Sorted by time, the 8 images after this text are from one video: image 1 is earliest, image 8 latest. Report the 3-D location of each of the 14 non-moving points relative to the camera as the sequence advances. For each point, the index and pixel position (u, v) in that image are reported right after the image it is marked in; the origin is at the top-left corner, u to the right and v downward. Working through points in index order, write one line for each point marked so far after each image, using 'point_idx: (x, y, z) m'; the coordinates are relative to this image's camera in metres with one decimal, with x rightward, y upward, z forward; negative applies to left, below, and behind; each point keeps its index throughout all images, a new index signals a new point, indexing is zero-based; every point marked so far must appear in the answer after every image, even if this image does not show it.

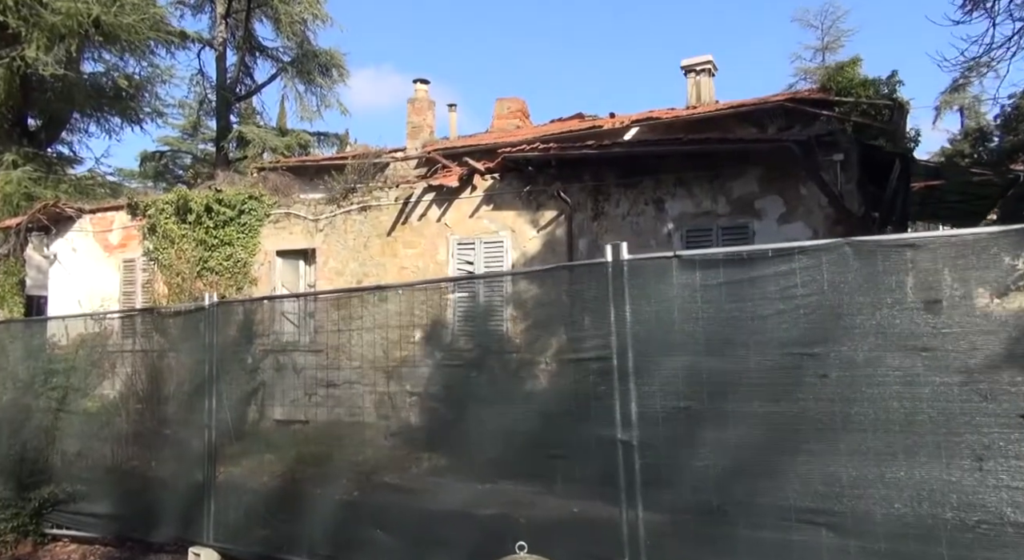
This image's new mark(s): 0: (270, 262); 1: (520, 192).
0: (-3.5, +0.3, +12.2) m
1: (+0.1, +1.1, +10.1) m
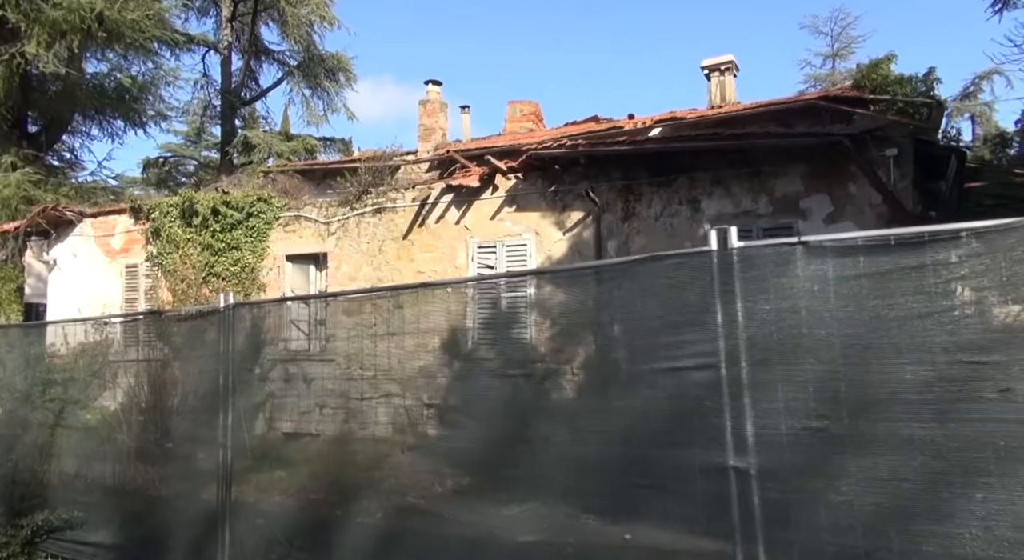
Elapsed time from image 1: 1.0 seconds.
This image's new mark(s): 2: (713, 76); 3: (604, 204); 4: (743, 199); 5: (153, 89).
0: (-3.2, +0.2, +11.7) m
1: (+0.4, +1.0, +9.6) m
2: (+3.4, +3.4, +14.0) m
3: (+1.0, +0.8, +9.1) m
4: (+2.3, +0.8, +8.2) m
5: (-7.8, +4.1, +18.0) m
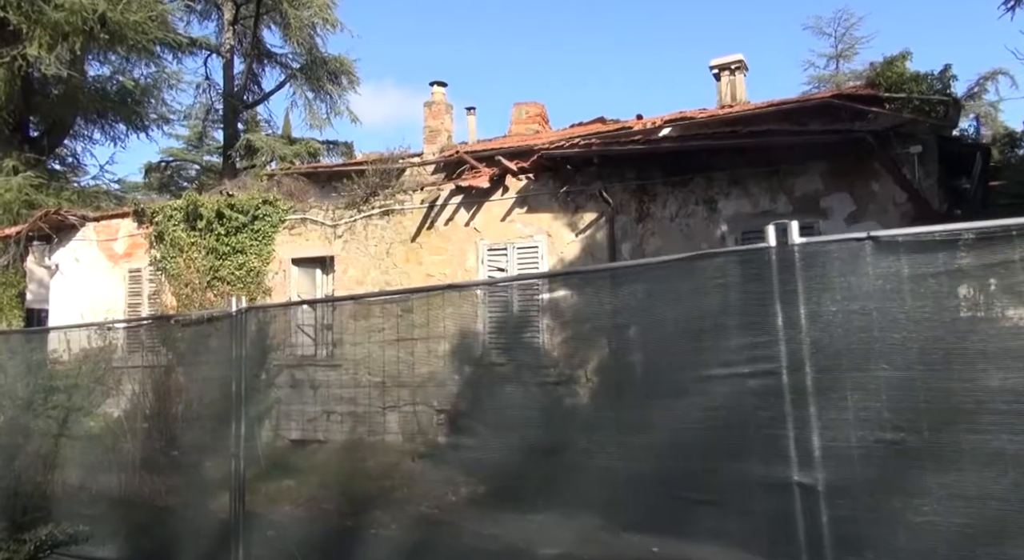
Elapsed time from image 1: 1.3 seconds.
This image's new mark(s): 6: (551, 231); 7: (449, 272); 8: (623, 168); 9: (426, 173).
0: (-3.1, +0.1, +11.5) m
1: (+0.5, +1.0, +9.4) m
2: (+3.5, +3.4, +13.9) m
3: (+1.1, +0.8, +9.0) m
4: (+2.4, +0.8, +8.1) m
5: (-7.6, +4.0, +17.9) m
6: (+0.4, +0.6, +9.5) m
7: (-0.8, +0.1, +10.2) m
8: (+1.2, +1.2, +8.9) m
9: (-1.1, +1.3, +10.7) m
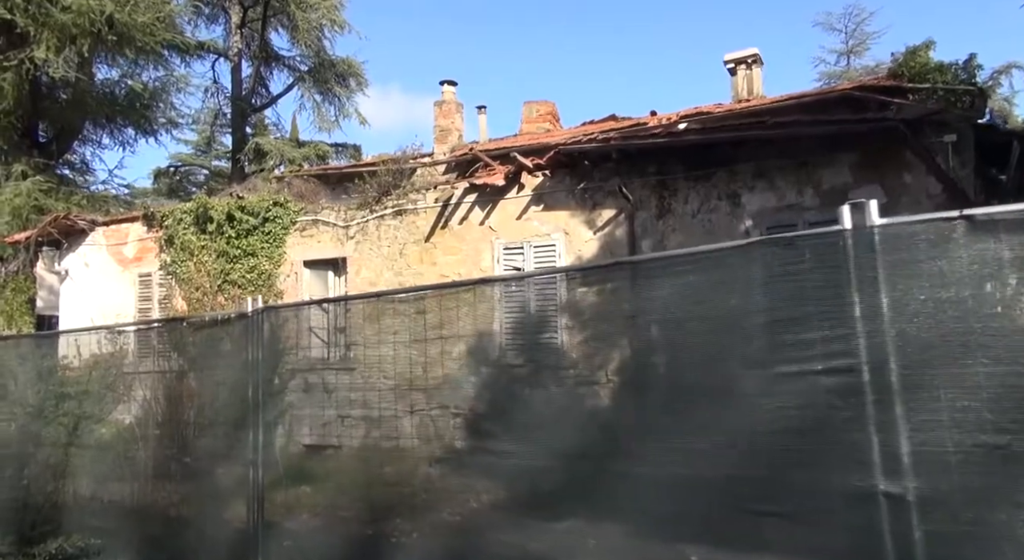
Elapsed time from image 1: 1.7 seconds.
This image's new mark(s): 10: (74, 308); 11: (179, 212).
0: (-2.9, +0.1, +11.3) m
1: (+0.7, +1.0, +9.2) m
2: (+3.7, +3.4, +13.6) m
3: (+1.3, +0.8, +8.7) m
4: (+2.6, +0.8, +7.8) m
5: (-7.4, +3.9, +17.7) m
6: (+0.6, +0.6, +9.3) m
7: (-0.6, +0.1, +10.0) m
8: (+1.4, +1.2, +8.7) m
9: (-0.9, +1.3, +10.5) m
10: (-6.9, -0.4, +13.2) m
11: (-4.8, +1.0, +12.0) m
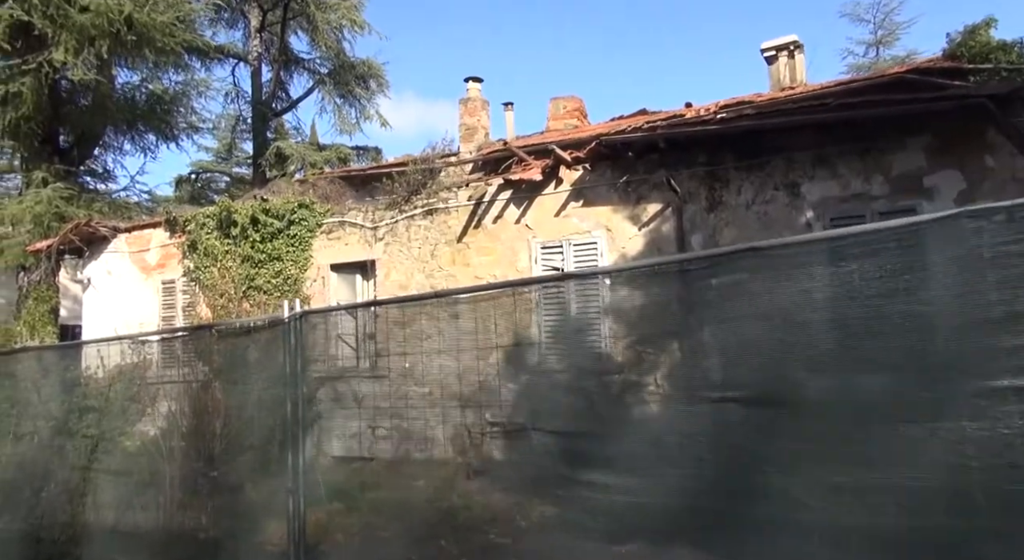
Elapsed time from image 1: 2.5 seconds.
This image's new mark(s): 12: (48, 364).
0: (-2.4, 0.0, +10.8) m
1: (+1.1, +1.0, +8.7) m
2: (+4.2, +3.5, +13.0) m
3: (+1.7, +0.9, +8.2) m
4: (+2.9, +0.9, +7.2) m
5: (-6.8, +3.7, +17.4) m
6: (+1.0, +0.6, +8.7) m
7: (-0.1, +0.1, +9.5) m
8: (+1.8, +1.3, +8.2) m
9: (-0.5, +1.3, +10.0) m
10: (-6.4, -0.6, +12.8) m
11: (-4.3, +0.9, +11.6) m
12: (-3.7, -0.7, +6.7) m
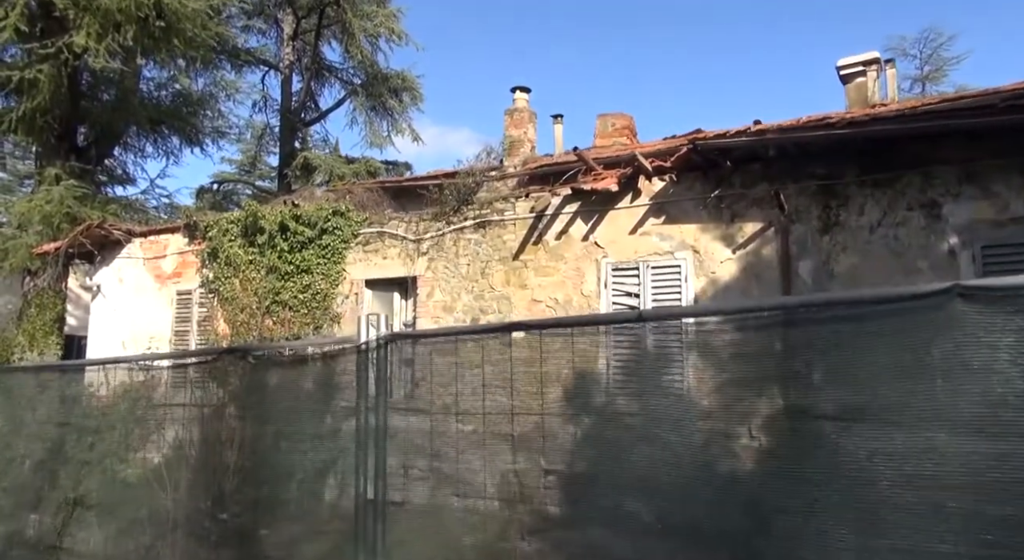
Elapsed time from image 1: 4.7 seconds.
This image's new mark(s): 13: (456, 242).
0: (-1.8, -0.2, +9.7) m
1: (+1.7, +0.7, +7.5) m
2: (+5.0, +2.9, +11.8) m
3: (+2.4, +0.6, +7.0) m
4: (+3.6, +0.6, +6.0) m
5: (-5.9, +3.5, +16.4) m
6: (+1.7, +0.3, +7.5) m
7: (+0.5, -0.2, +8.3) m
8: (+2.4, +1.0, +6.9) m
9: (+0.2, +1.1, +8.8) m
10: (-5.7, -0.7, +11.7) m
11: (-3.6, +0.7, +10.4) m
12: (-3.2, -0.7, +5.5) m
13: (-0.6, +0.4, +9.1) m
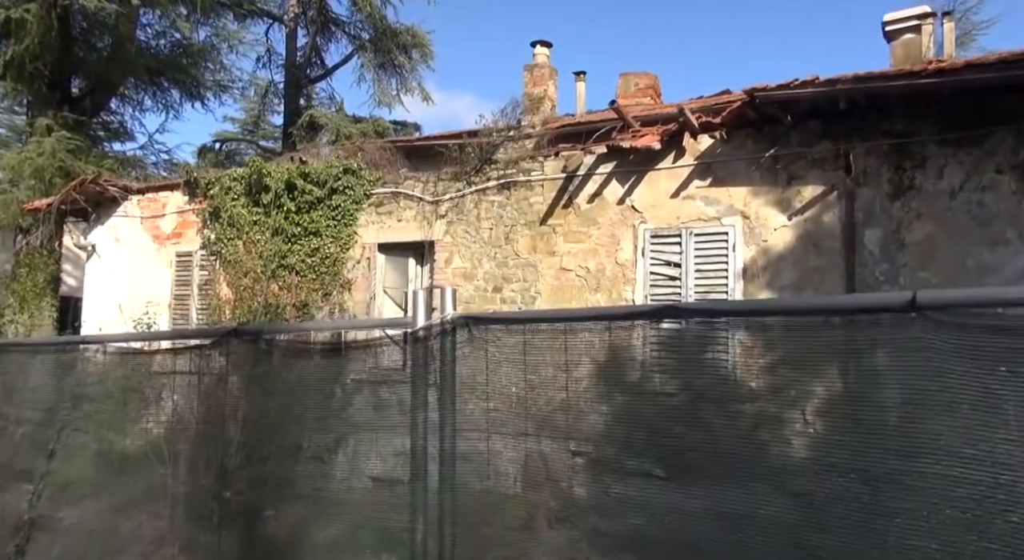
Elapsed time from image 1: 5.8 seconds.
0: (-1.5, +0.2, +9.0) m
1: (+2.0, +1.0, +6.7) m
2: (+5.3, +3.3, +11.0) m
3: (+2.6, +0.8, +6.2) m
4: (+3.8, +0.7, +5.3) m
5: (-5.6, +4.2, +15.6) m
6: (+1.9, +0.6, +6.8) m
7: (+0.7, +0.1, +7.6) m
8: (+2.7, +1.2, +6.2) m
9: (+0.5, +1.4, +8.1) m
10: (-5.4, -0.2, +11.0) m
11: (-3.3, +1.2, +9.7) m
12: (-2.9, -0.4, +4.8) m
13: (-0.3, +0.8, +8.3) m
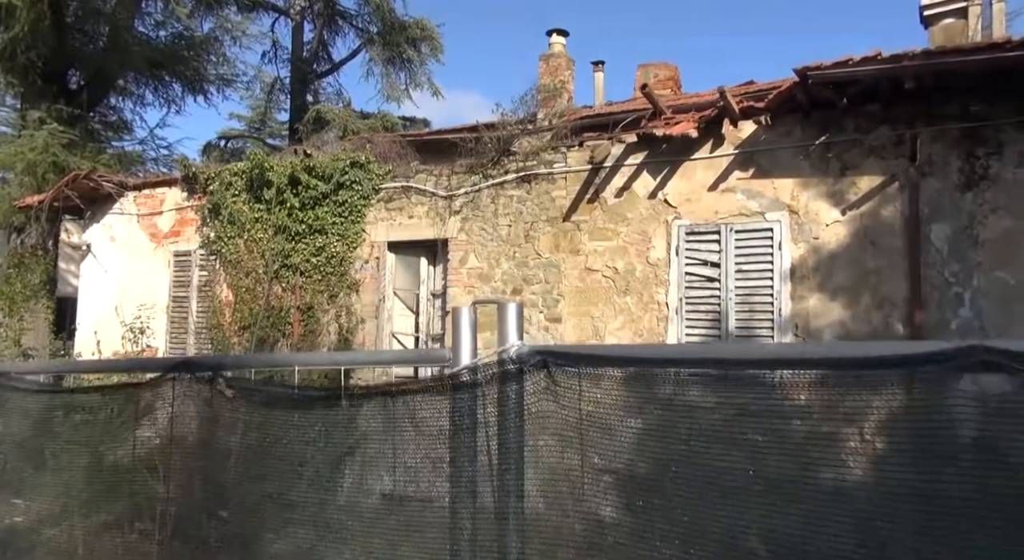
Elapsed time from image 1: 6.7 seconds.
0: (-1.3, +0.2, +8.4) m
1: (+2.2, +1.0, +6.1) m
2: (+5.5, +3.3, +10.3) m
3: (+2.8, +0.8, +5.6) m
4: (+4.0, +0.7, +4.6) m
5: (-5.3, +4.2, +15.0) m
6: (+2.1, +0.6, +6.1) m
7: (+0.9, +0.1, +7.0) m
8: (+2.8, +1.2, +5.6) m
9: (+0.6, +1.4, +7.5) m
10: (-5.2, -0.2, +10.5) m
11: (-3.1, +1.2, +9.1) m
12: (-2.8, -0.5, +4.2) m
13: (-0.1, +0.7, +7.7) m
